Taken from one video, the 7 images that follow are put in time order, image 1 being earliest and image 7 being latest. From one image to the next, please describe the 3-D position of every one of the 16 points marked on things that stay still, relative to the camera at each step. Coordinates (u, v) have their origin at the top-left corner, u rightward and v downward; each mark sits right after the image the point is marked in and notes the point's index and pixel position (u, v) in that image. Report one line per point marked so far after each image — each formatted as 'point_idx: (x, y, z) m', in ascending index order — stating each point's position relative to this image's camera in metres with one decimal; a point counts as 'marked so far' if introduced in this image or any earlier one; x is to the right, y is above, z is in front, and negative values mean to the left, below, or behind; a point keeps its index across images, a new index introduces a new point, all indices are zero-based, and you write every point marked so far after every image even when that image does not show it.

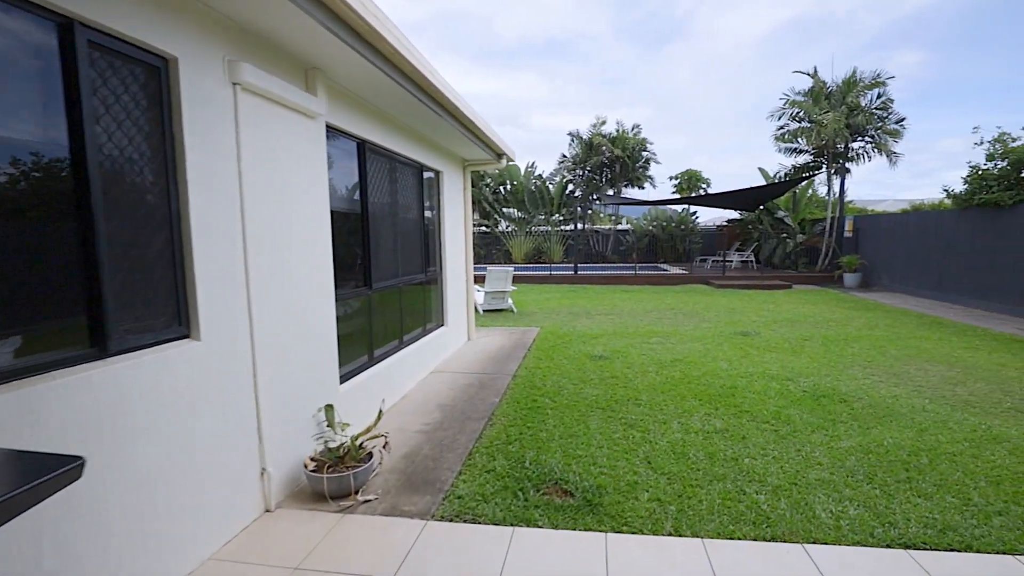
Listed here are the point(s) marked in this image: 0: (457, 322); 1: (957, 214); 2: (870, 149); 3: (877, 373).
0: (-0.7, -0.4, +6.9) m
1: (+9.0, +1.5, +11.0) m
2: (+10.6, +4.1, +16.1) m
3: (+3.9, -0.9, +5.8) m
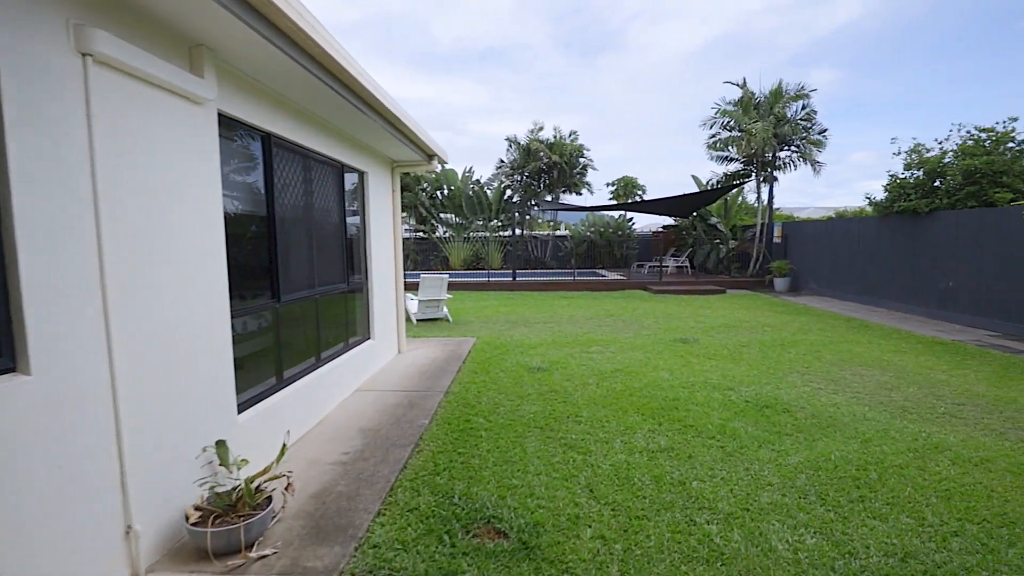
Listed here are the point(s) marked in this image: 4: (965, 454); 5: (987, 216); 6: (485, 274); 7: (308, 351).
0: (-1.5, -0.5, +6.4) m
1: (+7.7, +1.4, +11.5) m
2: (+8.7, +4.0, +16.8) m
3: (+3.2, -1.0, +5.8) m
4: (+3.2, -1.2, +3.9) m
5: (+7.6, +1.2, +8.8) m
6: (-0.8, +0.5, +16.2) m
7: (-1.7, -0.5, +4.5) m
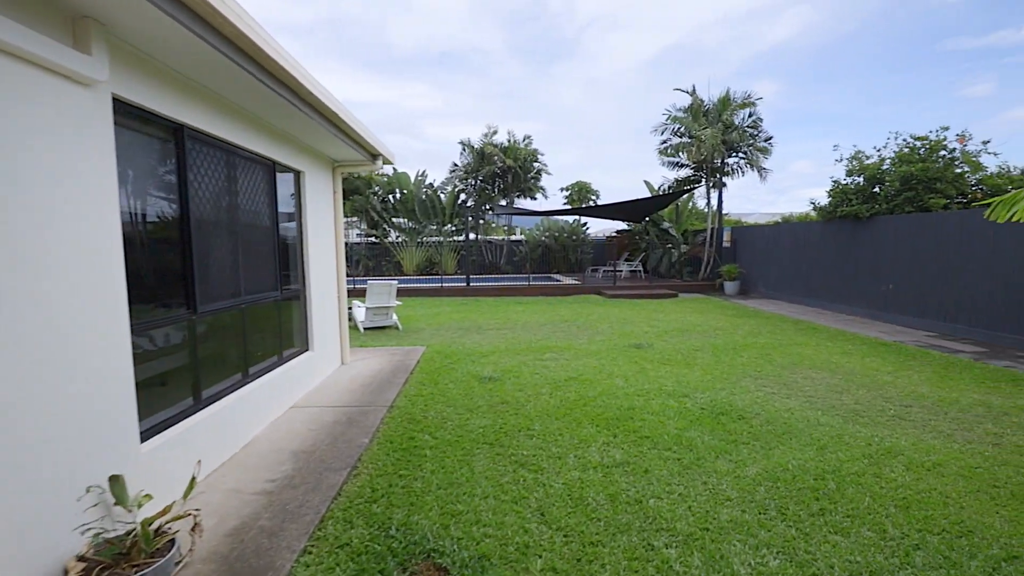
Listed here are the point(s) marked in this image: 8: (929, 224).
0: (-2.0, -0.6, +6.0) m
1: (+6.7, +1.3, +11.9) m
2: (+7.3, +3.9, +17.2) m
3: (+2.7, -1.0, +5.7) m
4: (+2.8, -1.2, +3.8) m
5: (+6.8, +1.1, +9.1) m
6: (-2.1, +0.3, +15.8) m
7: (-2.1, -0.6, +4.1) m
8: (+6.9, +1.1, +9.1) m
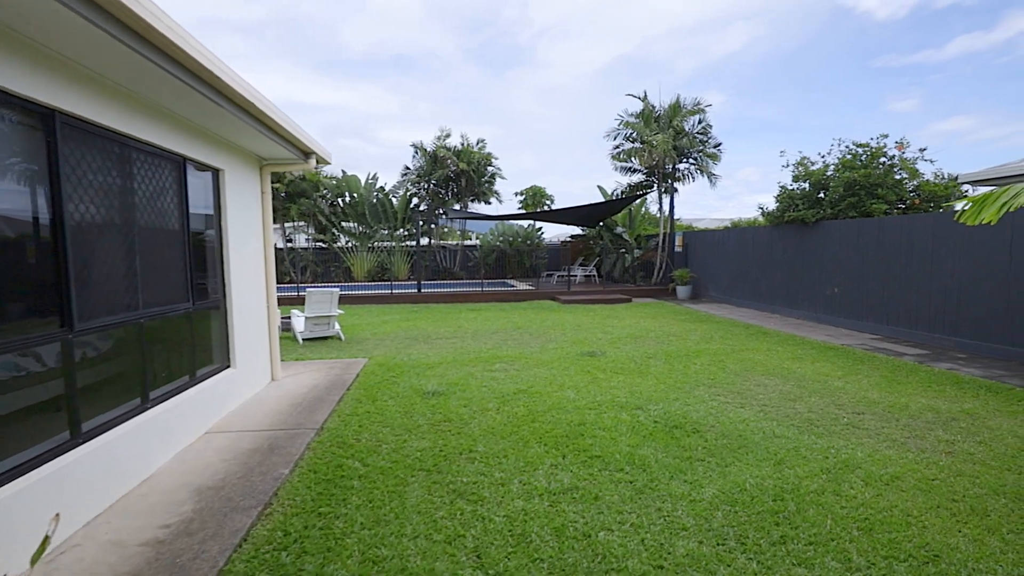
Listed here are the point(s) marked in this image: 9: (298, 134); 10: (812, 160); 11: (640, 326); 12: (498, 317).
0: (-2.6, -0.7, +5.5) m
1: (+5.6, +1.3, +12.0) m
2: (+5.8, +3.8, +17.4) m
3: (+2.1, -1.1, +5.6) m
4: (+2.4, -1.2, +3.7) m
5: (+6.0, +1.1, +9.2) m
6: (-3.5, +0.1, +15.3) m
7: (-2.5, -0.7, +3.6) m
8: (+6.0, +1.0, +9.2) m
9: (-2.1, +1.5, +5.3) m
10: (+5.9, +2.5, +10.7) m
11: (+2.3, -0.7, +10.0) m
12: (-0.3, -0.6, +11.7) m
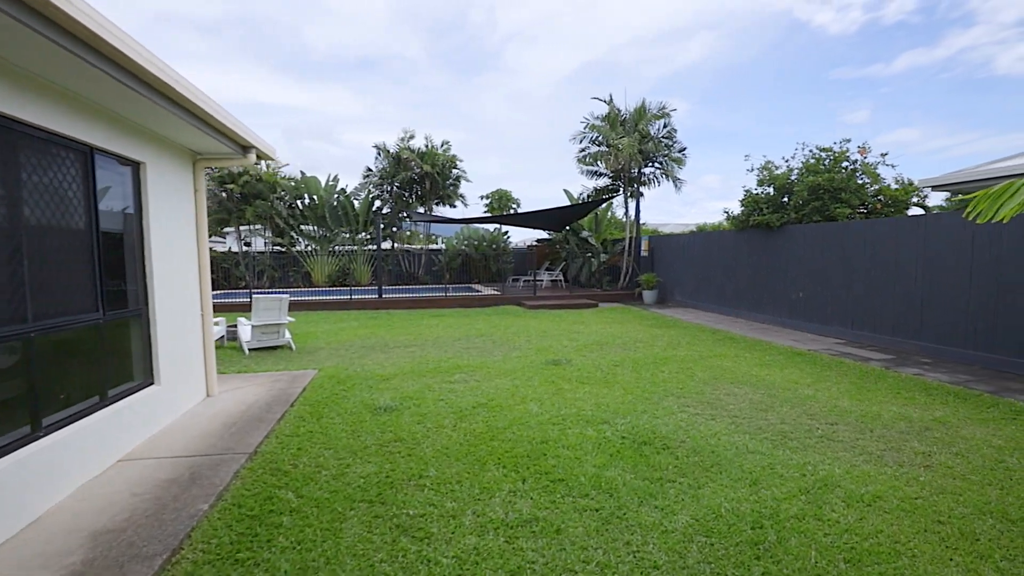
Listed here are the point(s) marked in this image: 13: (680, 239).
0: (-3.0, -0.8, +4.9) m
1: (+4.9, +1.2, +12.0) m
2: (+4.7, +3.6, +17.4) m
3: (+1.7, -1.1, +5.3) m
4: (+2.2, -1.3, +3.4) m
5: (+5.4, +1.0, +9.2) m
6: (-4.4, 0.0, +14.7) m
7: (-2.8, -0.7, +3.1) m
8: (+5.4, +0.9, +9.2) m
9: (-2.4, +1.4, +4.8) m
10: (+5.2, +2.4, +10.7) m
11: (+1.7, -0.8, +9.8) m
12: (-1.1, -0.7, +11.3) m
13: (+4.4, +1.3, +14.4) m
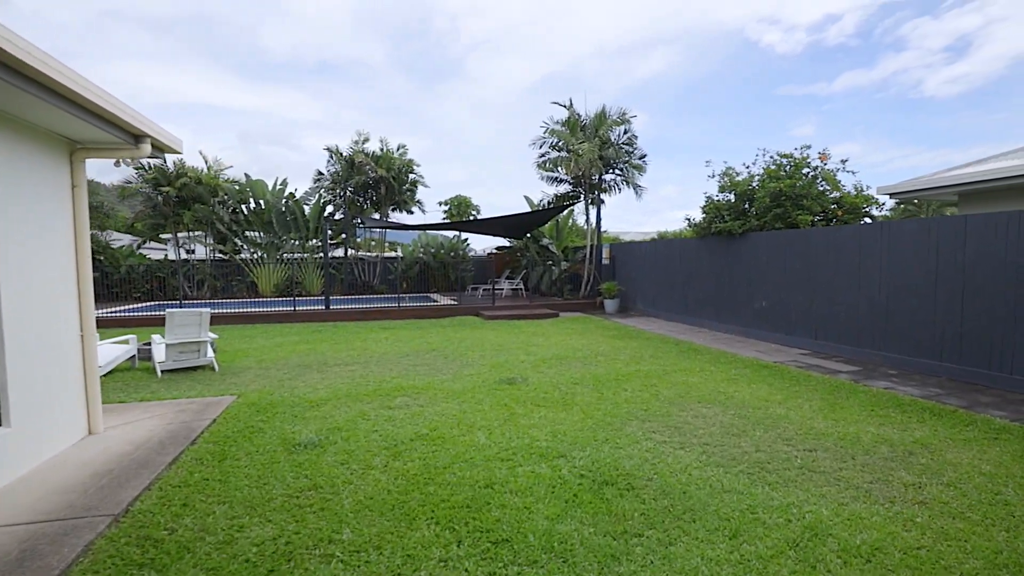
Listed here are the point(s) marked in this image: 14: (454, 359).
0: (-3.4, -0.9, +4.1) m
1: (+3.9, +1.0, +11.6) m
2: (+3.4, +3.4, +17.1) m
3: (+1.3, -1.2, +4.8) m
4: (+1.8, -1.4, +2.9) m
5: (+4.6, +0.8, +8.9) m
6: (-5.5, -0.3, +13.7) m
7: (-3.1, -0.8, +2.2) m
8: (+4.6, +0.8, +8.9) m
9: (-2.9, +1.3, +4.0) m
10: (+4.3, +2.3, +10.4) m
11: (+0.9, -1.0, +9.2) m
12: (-1.9, -0.9, +10.6) m
13: (+3.3, +1.0, +14.0) m
14: (-0.9, -1.1, +8.2) m
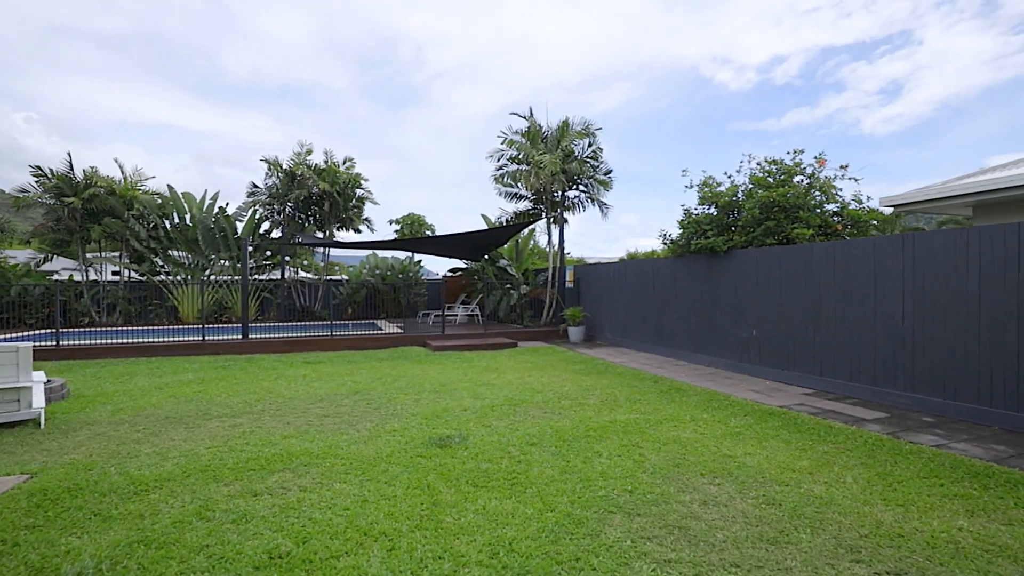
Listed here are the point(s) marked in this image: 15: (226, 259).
0: (-3.8, -1.0, +2.1) m
1: (+3.0, +0.5, +10.2) m
2: (+2.1, +2.6, +15.7) m
3: (+0.8, -1.4, +3.1) m
4: (+1.5, -1.4, +1.3) m
5: (+3.9, +0.5, +7.6) m
6: (-6.6, -0.9, +11.6) m
7: (-3.4, -0.8, +0.3) m
8: (+3.9, +0.4, +7.6) m
9: (-3.3, +1.2, +2.2) m
10: (+3.5, +1.8, +9.1) m
11: (+0.2, -1.3, +7.5) m
12: (-2.8, -1.4, +8.7) m
13: (+2.2, +0.5, +12.6) m
14: (-1.6, -1.4, +6.4) m
15: (-9.5, +1.0, +18.1) m
